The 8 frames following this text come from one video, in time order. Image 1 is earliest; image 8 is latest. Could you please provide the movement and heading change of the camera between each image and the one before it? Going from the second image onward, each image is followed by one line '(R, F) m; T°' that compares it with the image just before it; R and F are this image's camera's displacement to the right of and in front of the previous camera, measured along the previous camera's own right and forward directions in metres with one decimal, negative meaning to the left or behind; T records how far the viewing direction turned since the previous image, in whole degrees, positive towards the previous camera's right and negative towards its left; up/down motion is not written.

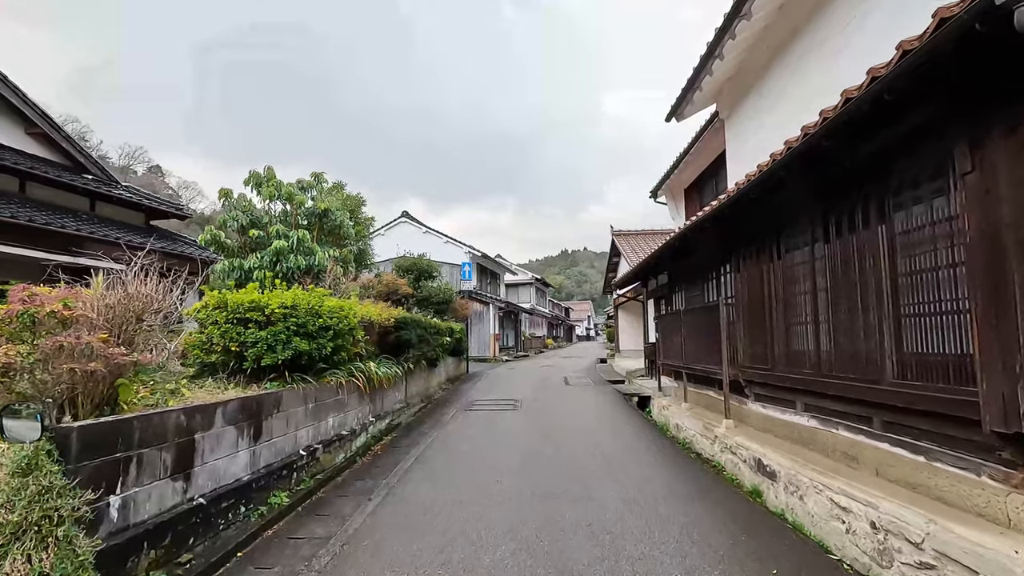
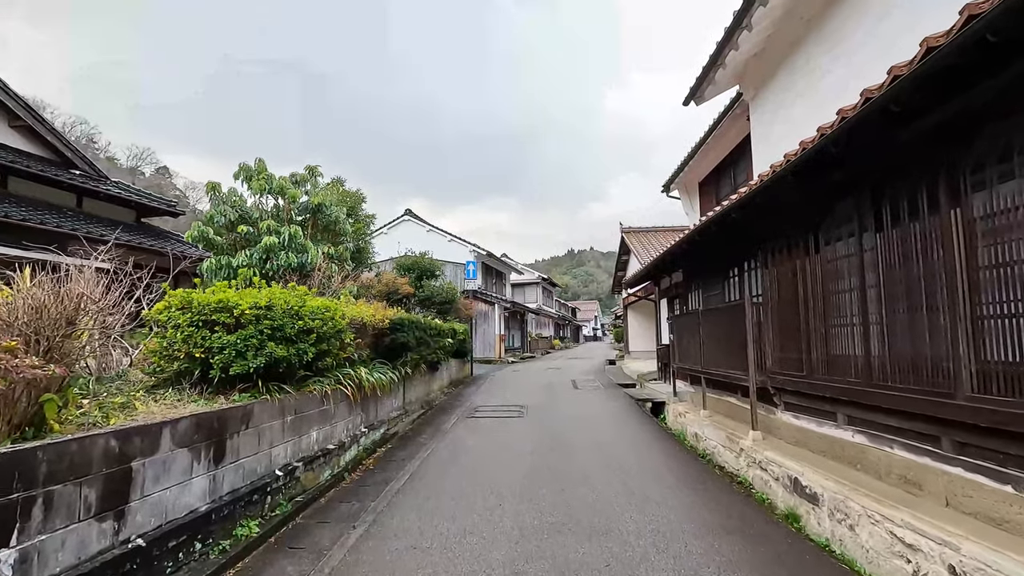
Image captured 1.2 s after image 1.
(0.0, +0.5) m; -1°
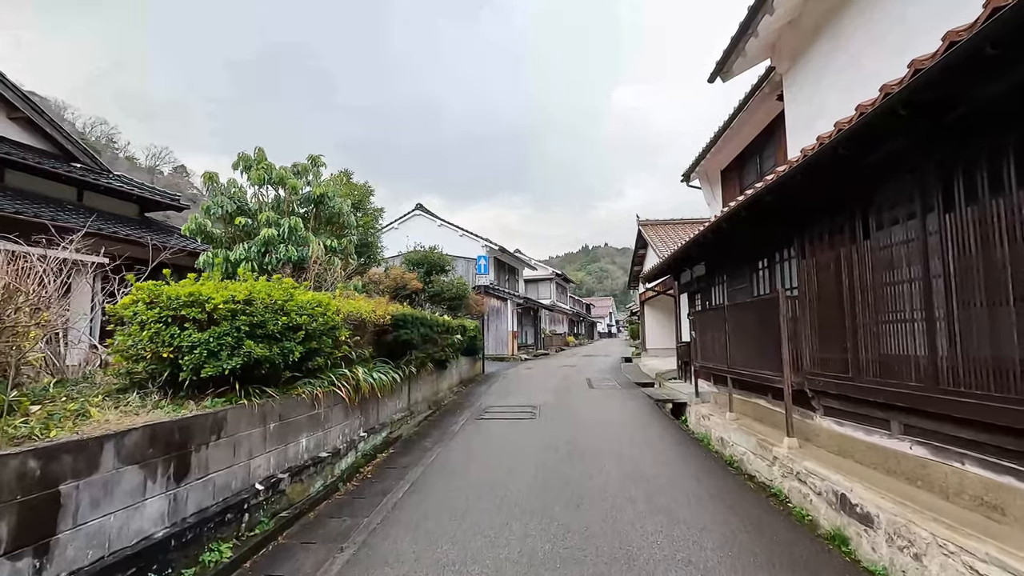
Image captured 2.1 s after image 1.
(0.0, +0.5) m; -1°
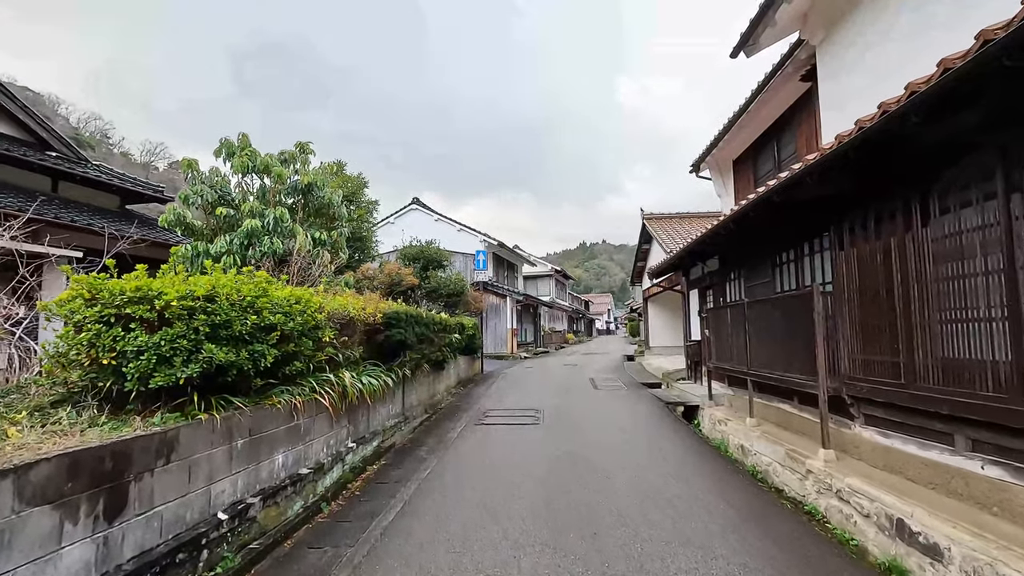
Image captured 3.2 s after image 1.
(-0.1, +0.5) m; 0°
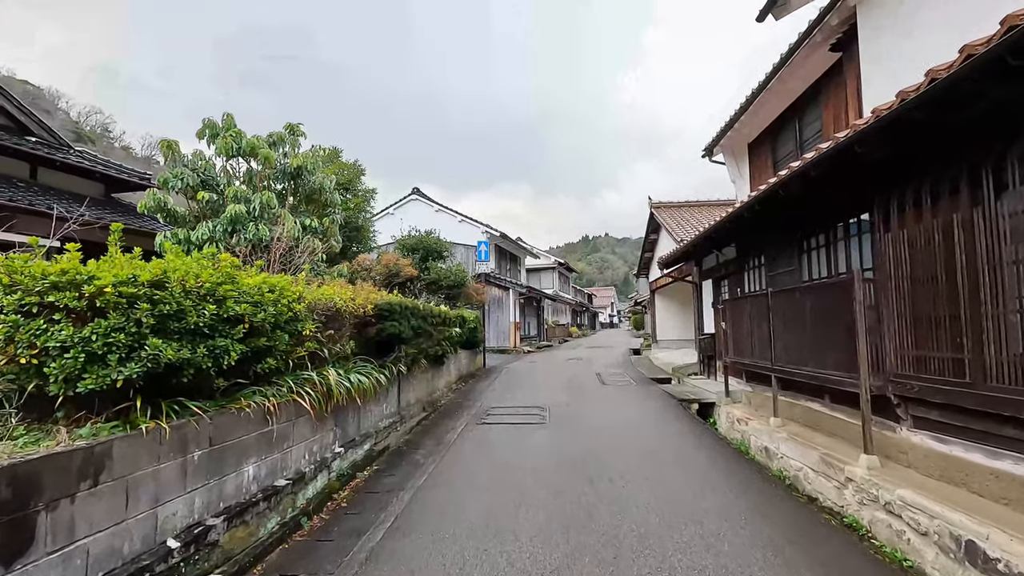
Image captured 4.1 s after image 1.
(0.0, +0.5) m; 0°
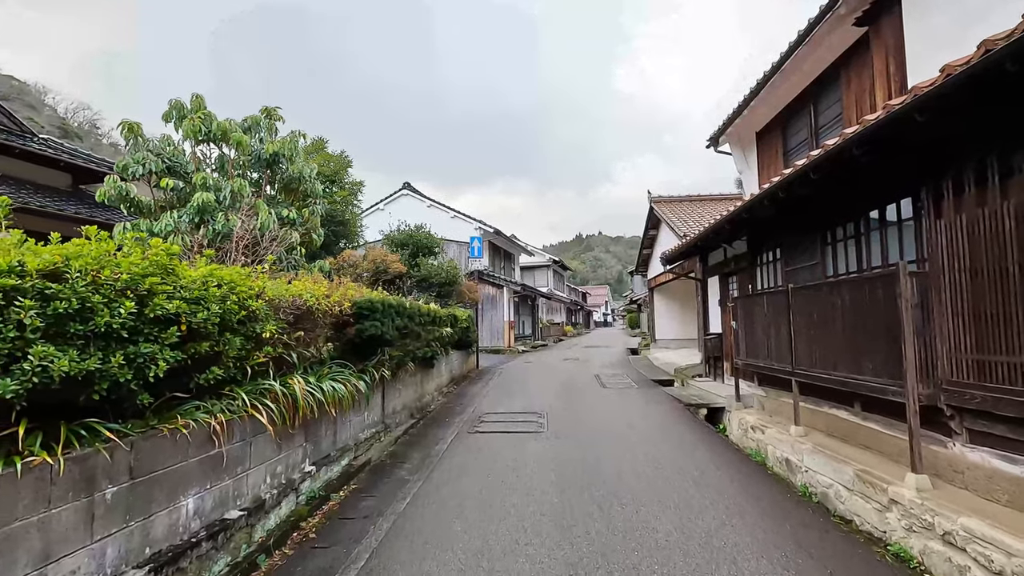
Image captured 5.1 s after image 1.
(0.0, +0.6) m; +1°
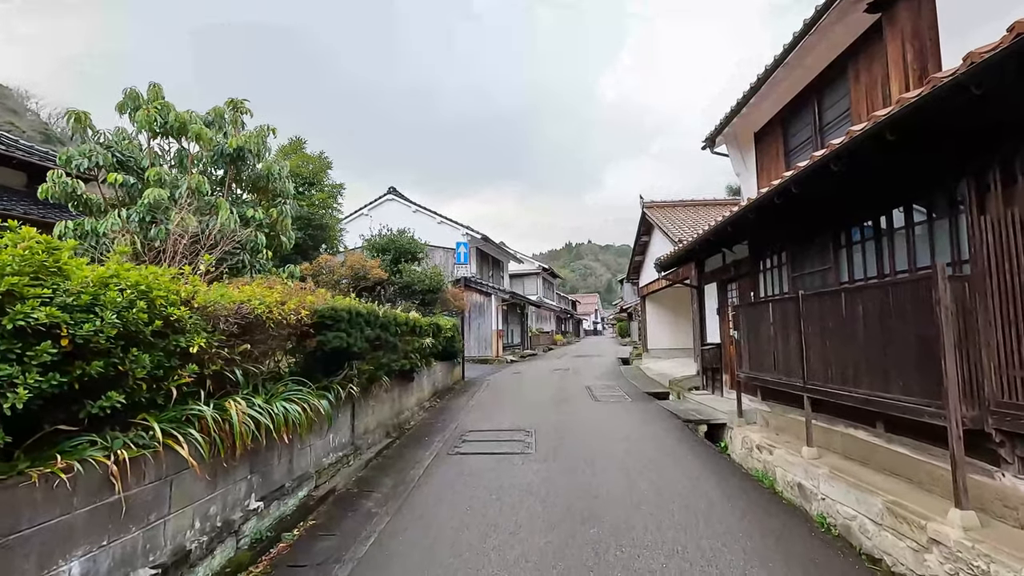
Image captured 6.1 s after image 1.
(+0.1, +0.5) m; +1°
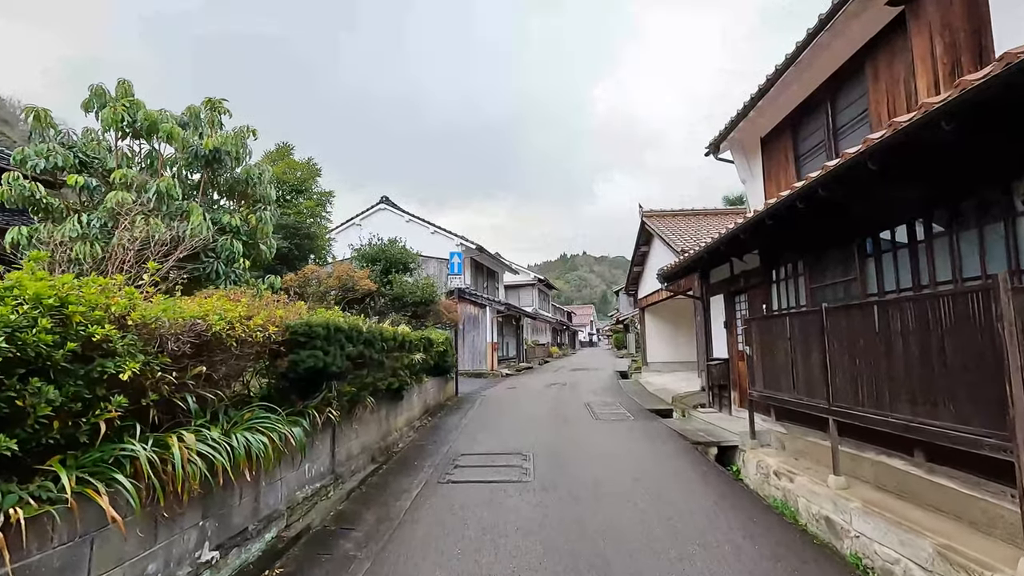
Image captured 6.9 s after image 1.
(0.0, +0.4) m; +1°
